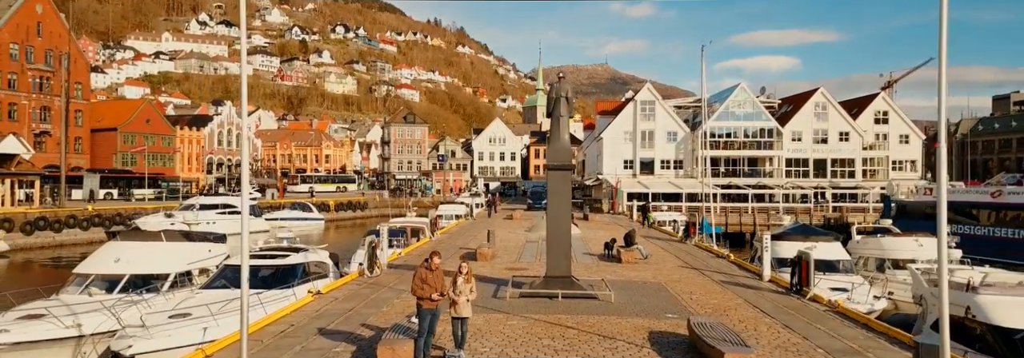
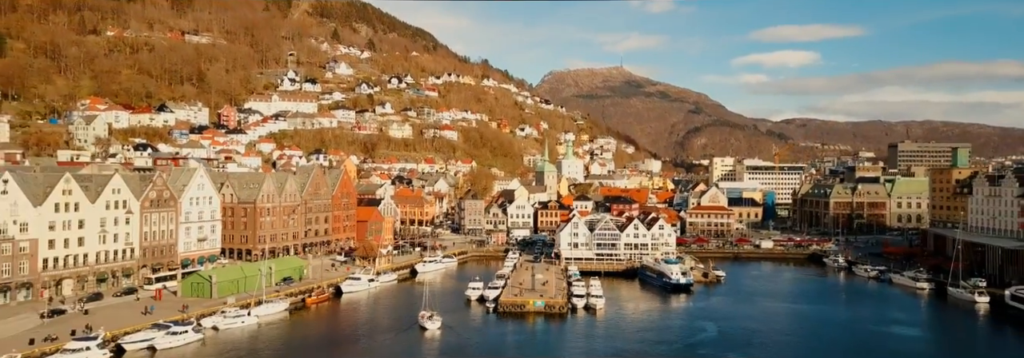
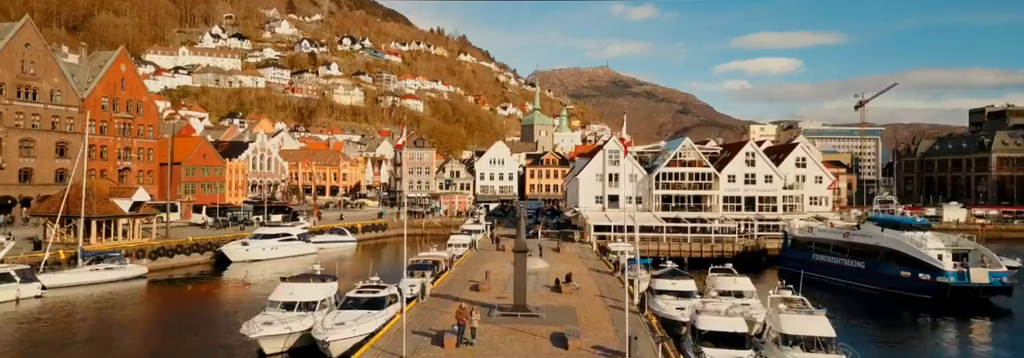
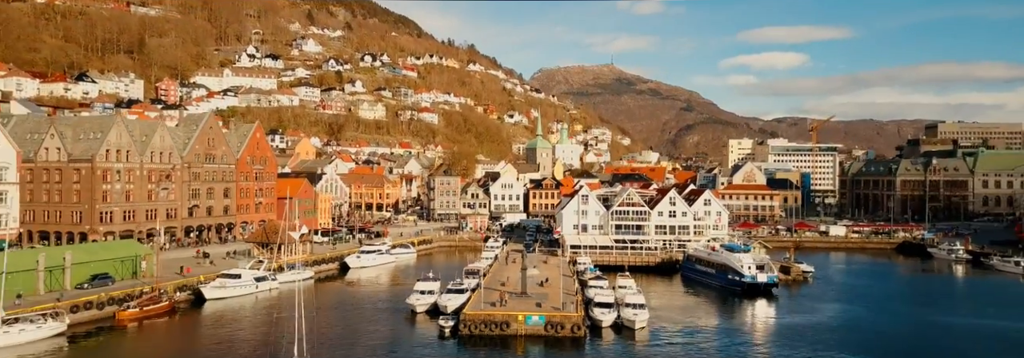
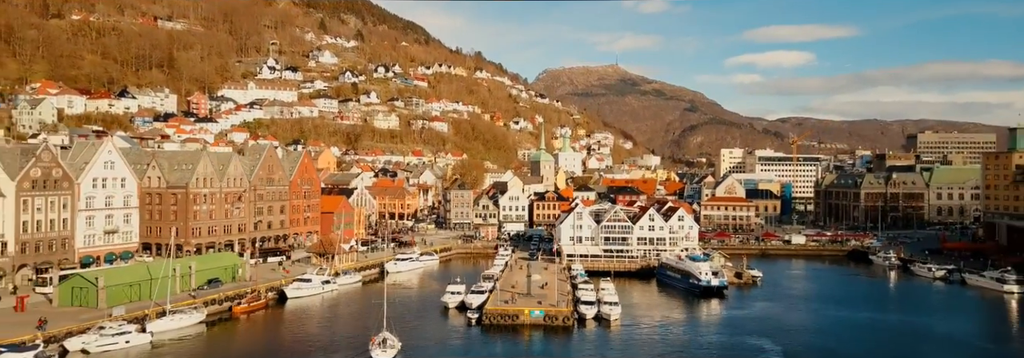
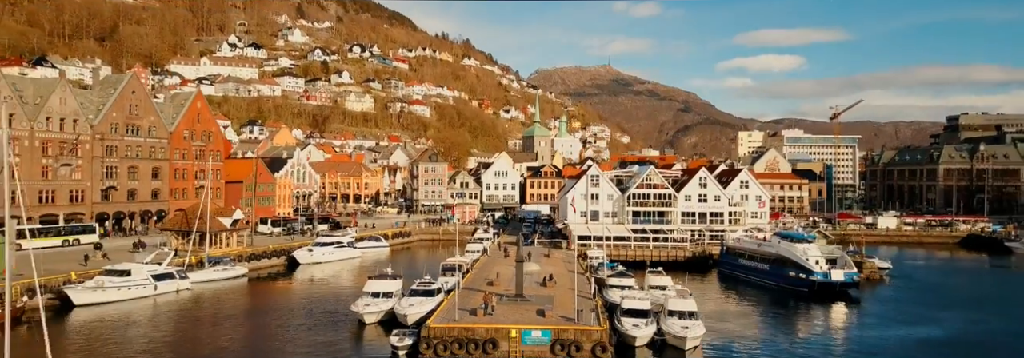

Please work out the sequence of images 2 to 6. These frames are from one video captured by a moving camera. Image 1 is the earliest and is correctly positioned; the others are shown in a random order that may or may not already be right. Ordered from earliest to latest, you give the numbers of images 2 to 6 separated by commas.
3, 6, 4, 5, 2
